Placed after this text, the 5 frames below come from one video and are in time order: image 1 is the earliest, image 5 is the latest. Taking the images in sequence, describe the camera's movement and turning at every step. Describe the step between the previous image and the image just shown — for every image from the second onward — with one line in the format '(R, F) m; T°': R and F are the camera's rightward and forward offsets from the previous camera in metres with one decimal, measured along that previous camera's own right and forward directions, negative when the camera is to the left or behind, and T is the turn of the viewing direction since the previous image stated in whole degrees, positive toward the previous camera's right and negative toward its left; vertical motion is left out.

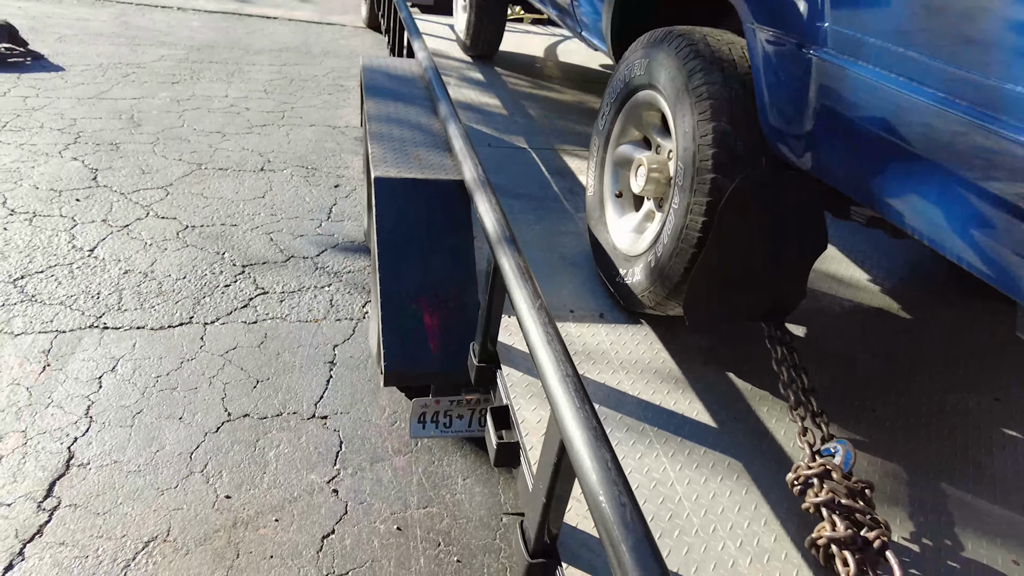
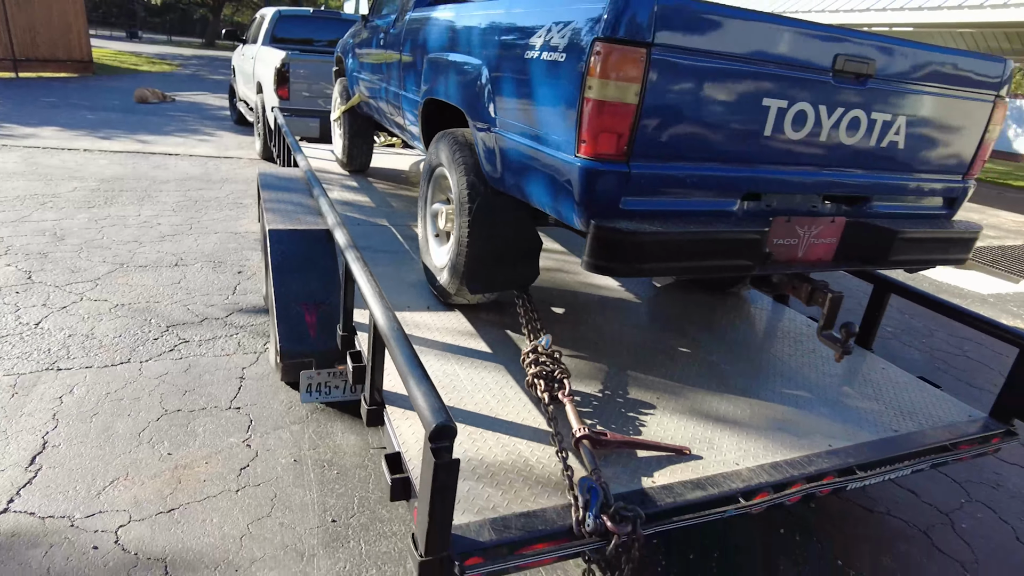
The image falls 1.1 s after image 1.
(+0.2, -1.0) m; +9°
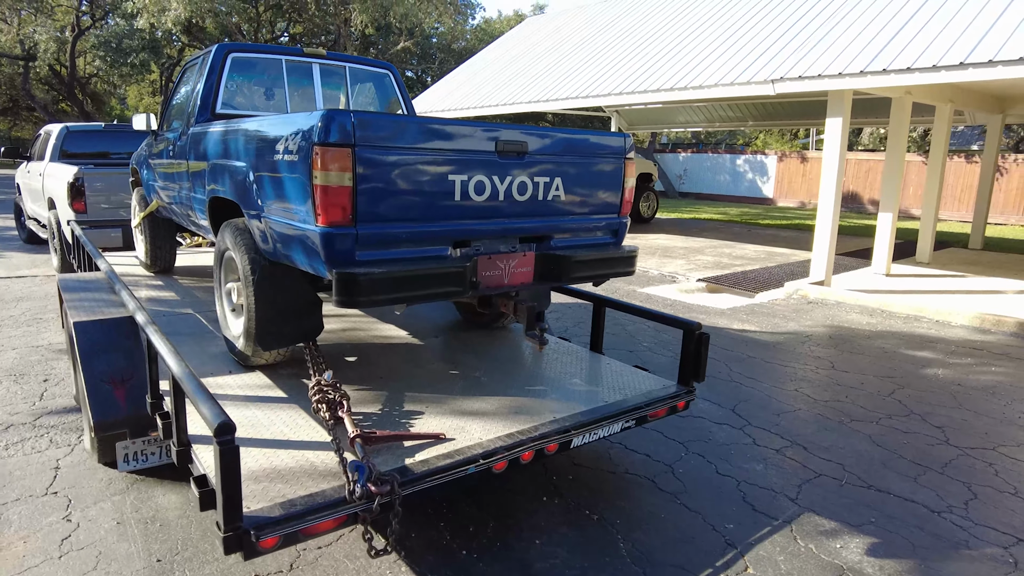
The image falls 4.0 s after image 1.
(+0.3, -0.7) m; +14°
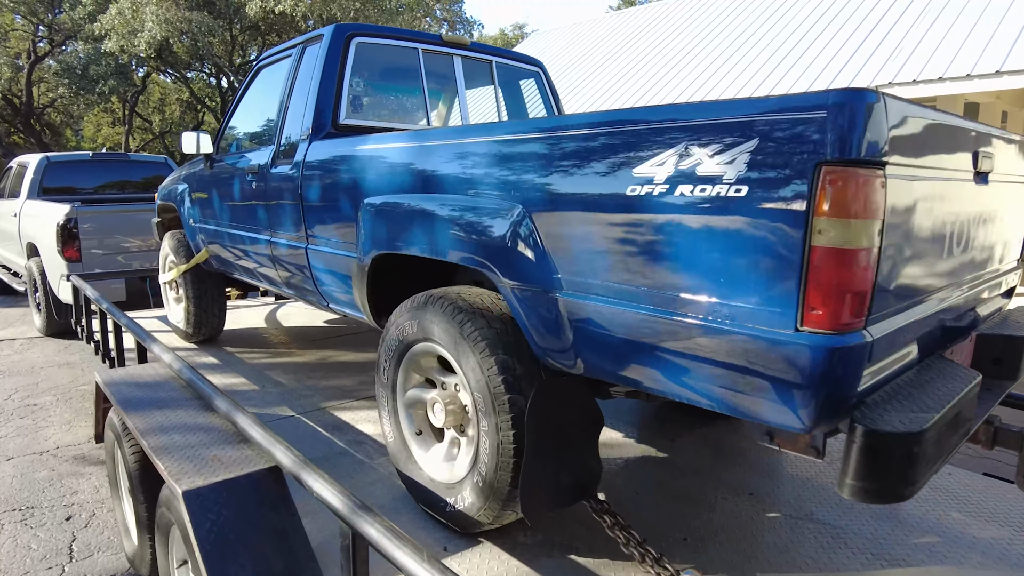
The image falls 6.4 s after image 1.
(-1.4, +1.3) m; +3°
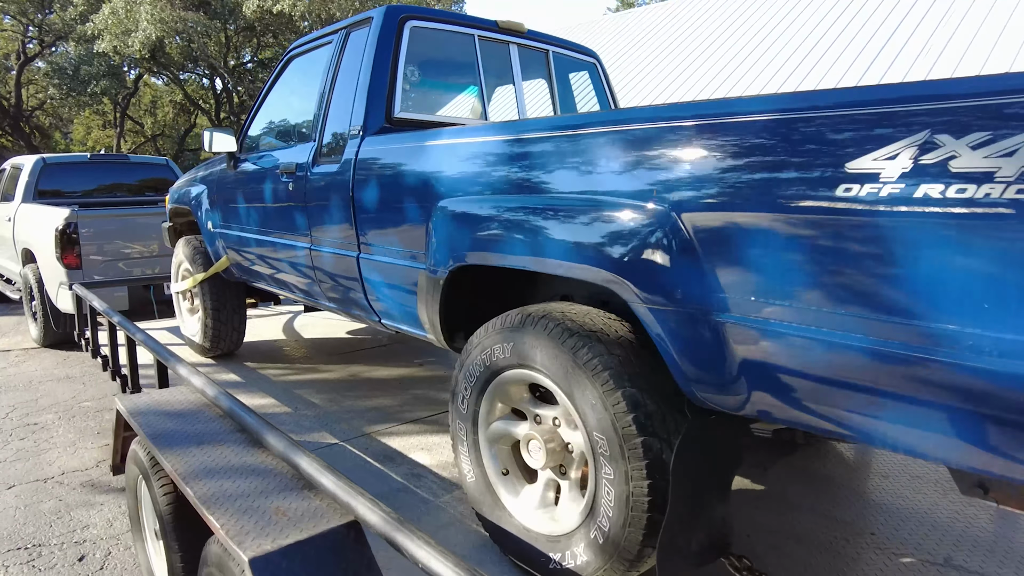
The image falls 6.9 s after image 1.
(-0.3, +0.3) m; +1°
